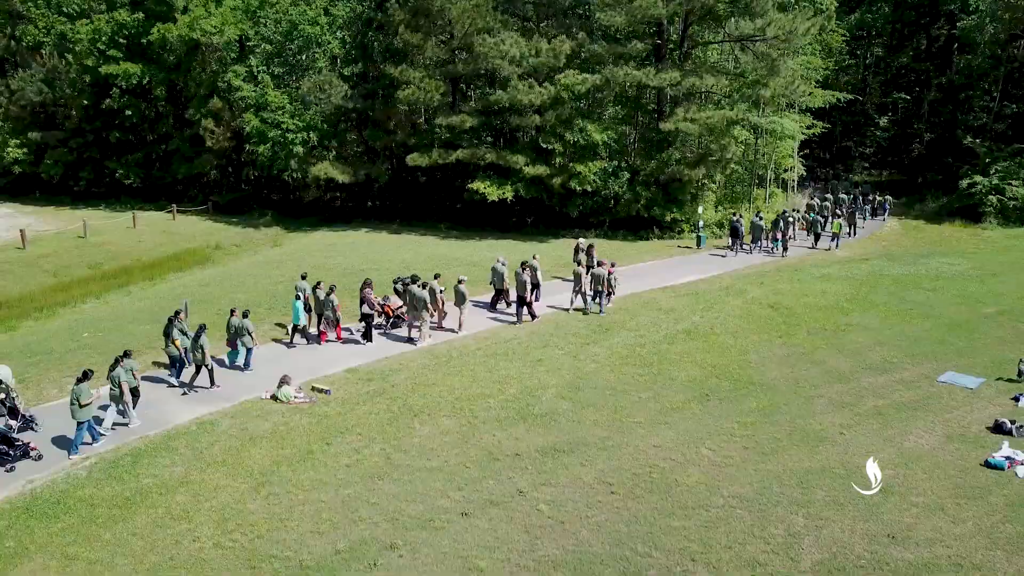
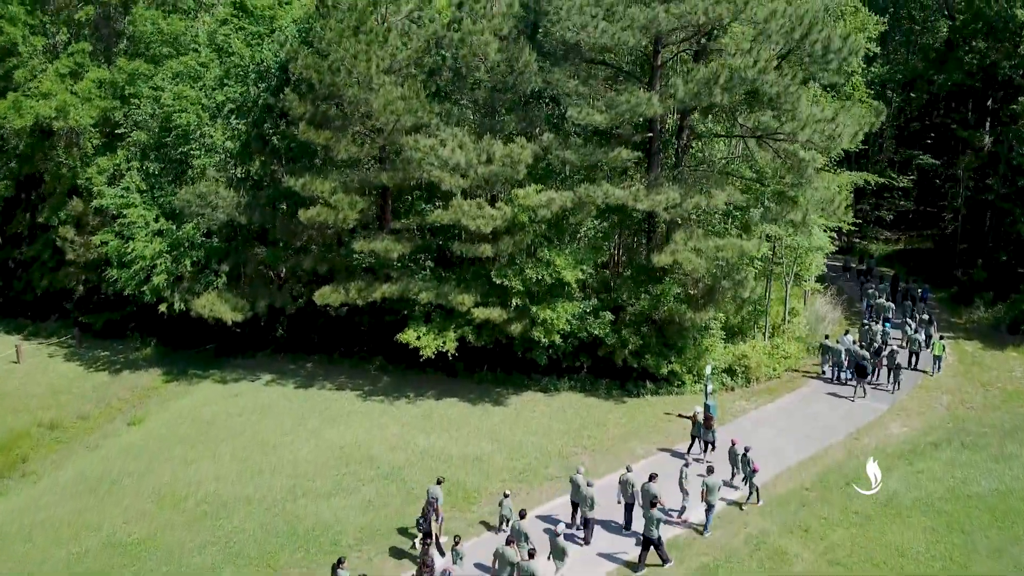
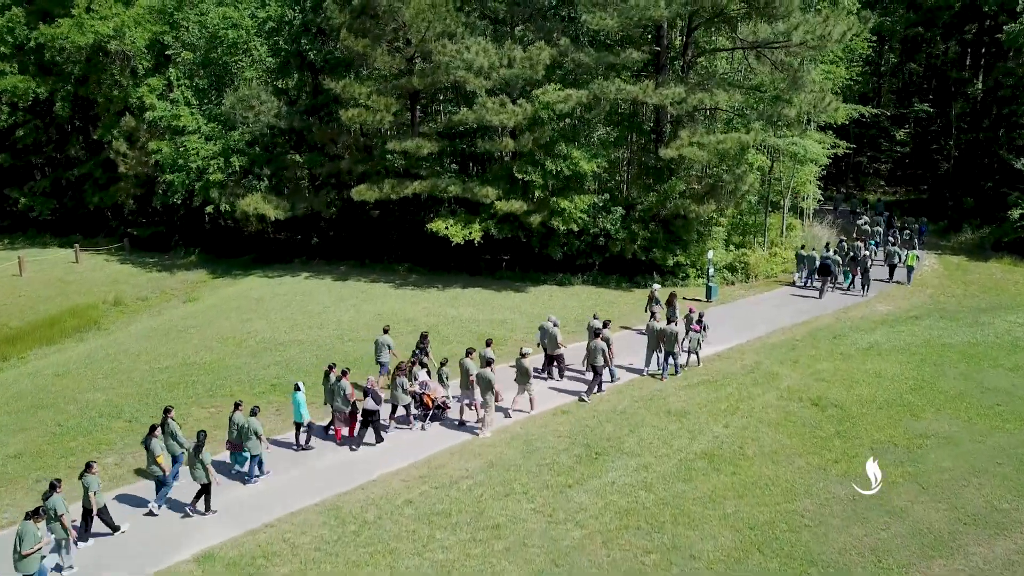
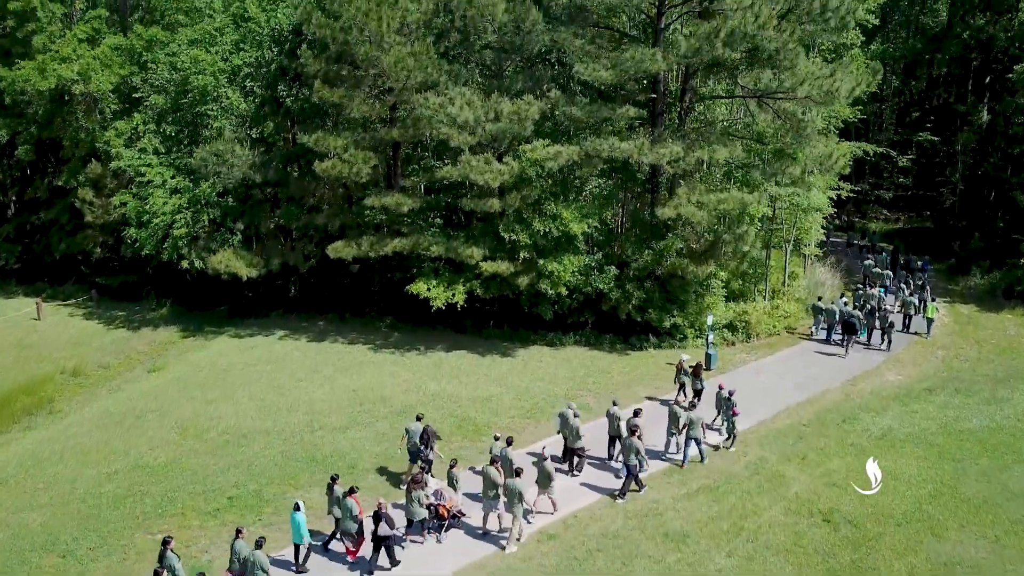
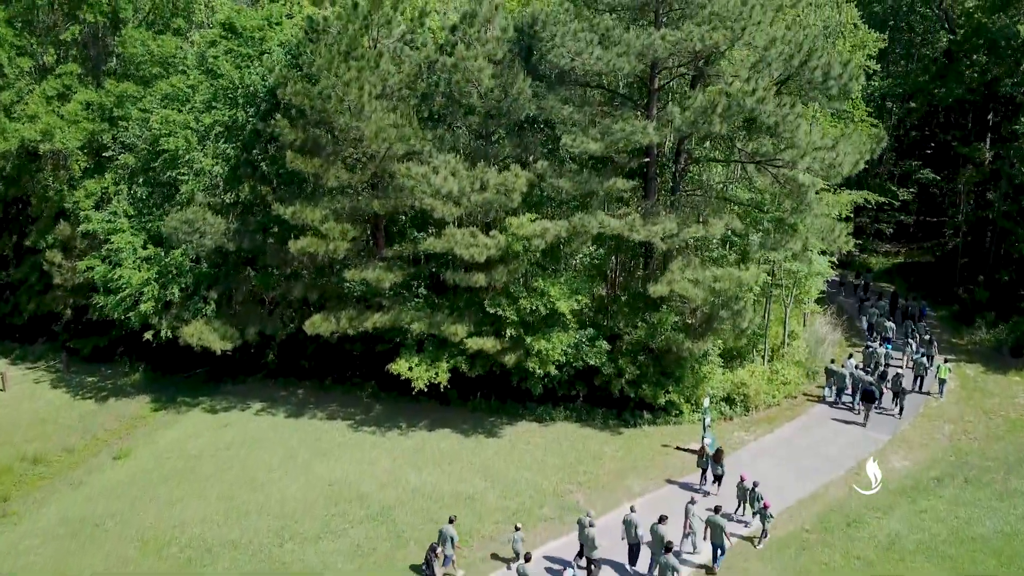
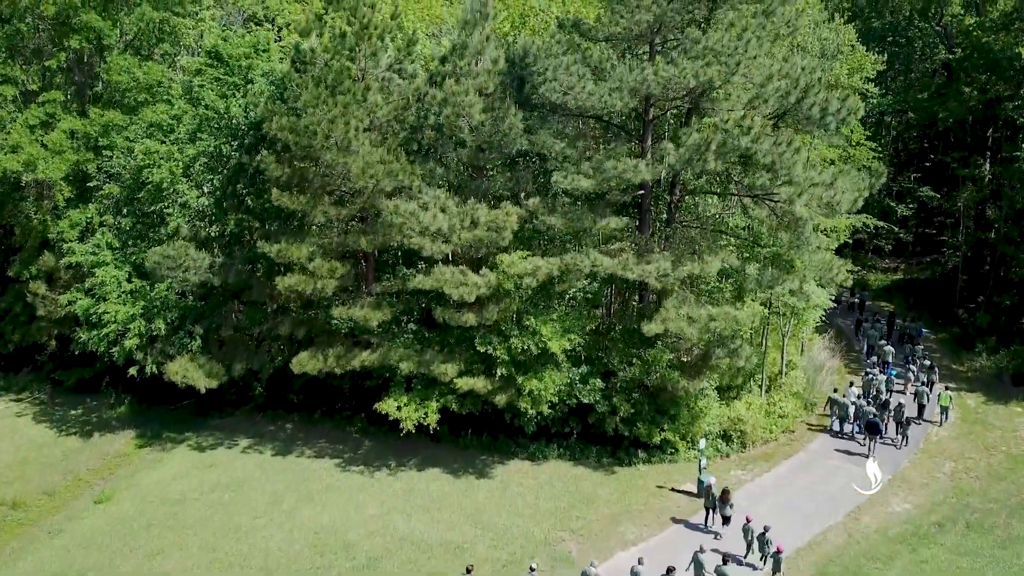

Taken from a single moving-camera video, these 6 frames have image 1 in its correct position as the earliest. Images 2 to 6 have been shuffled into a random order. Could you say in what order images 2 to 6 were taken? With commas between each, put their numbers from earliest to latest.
3, 4, 2, 5, 6
